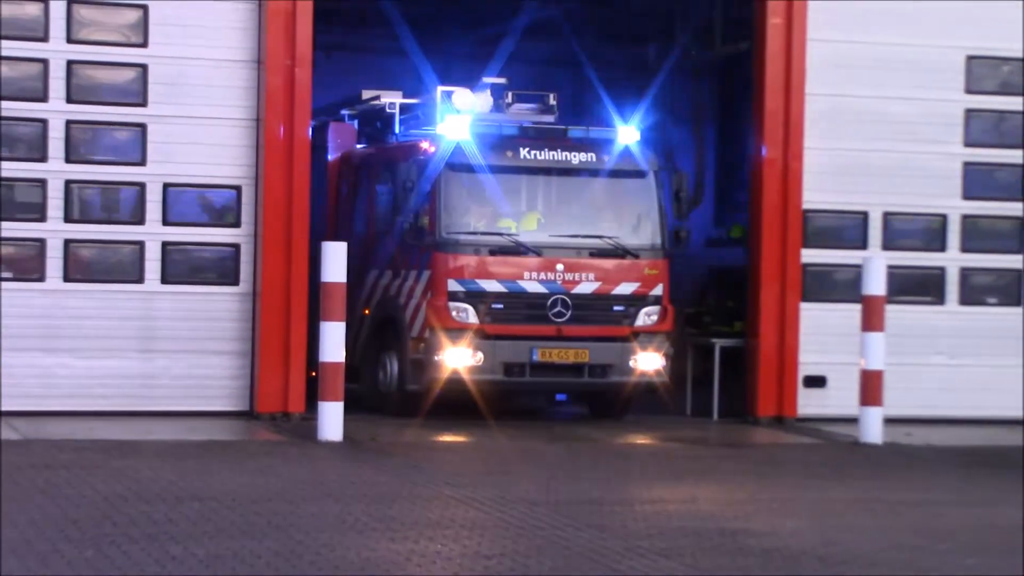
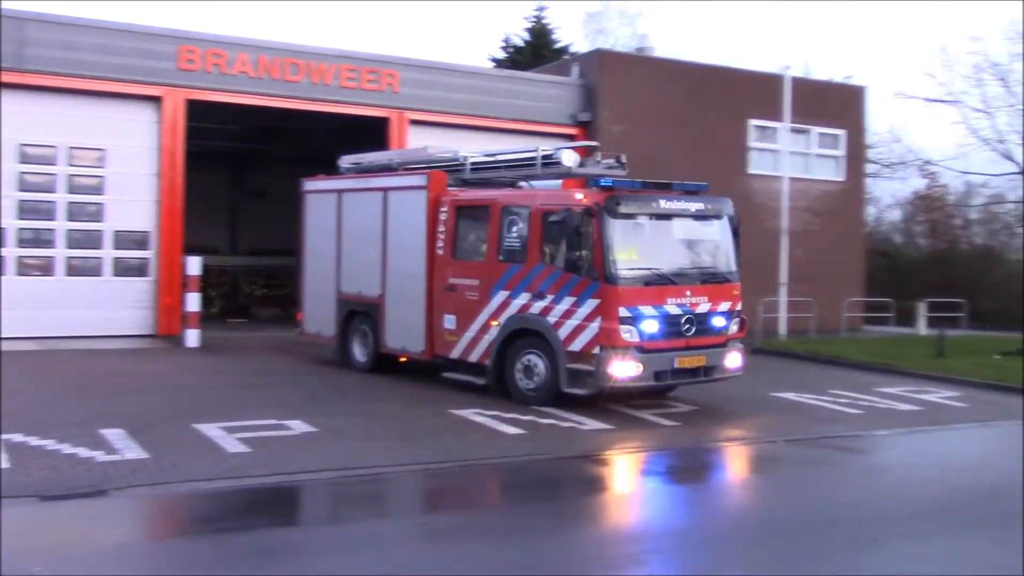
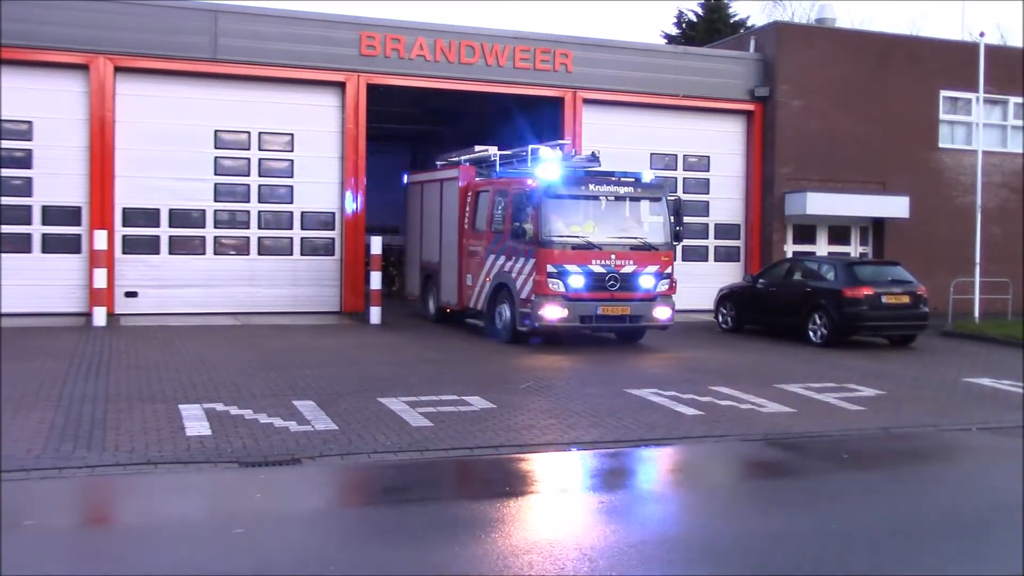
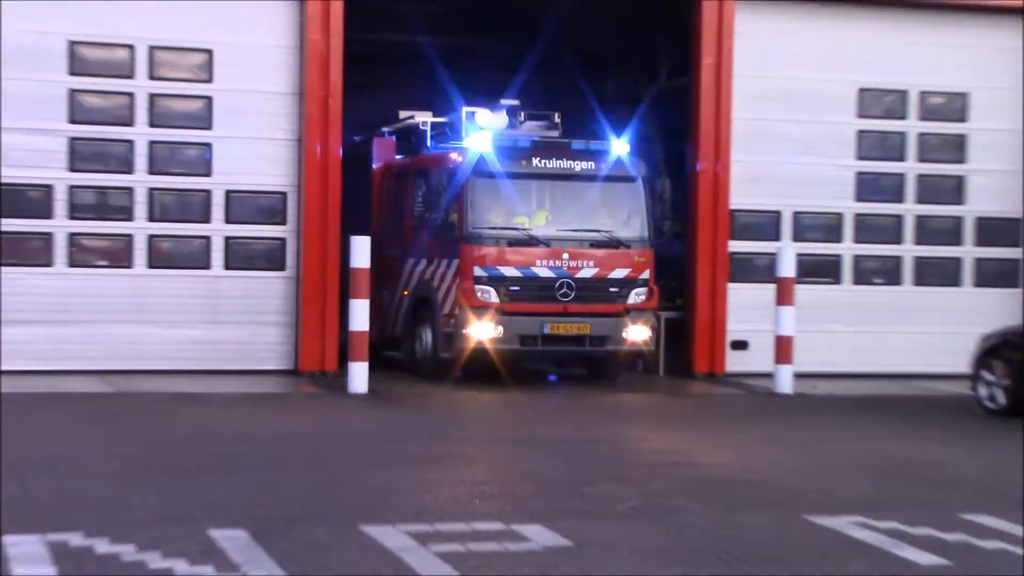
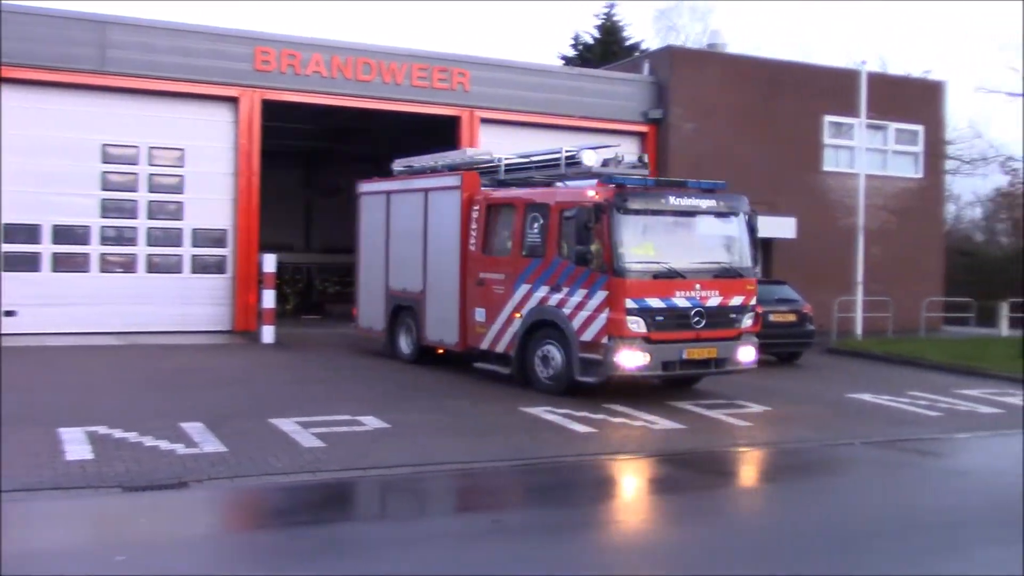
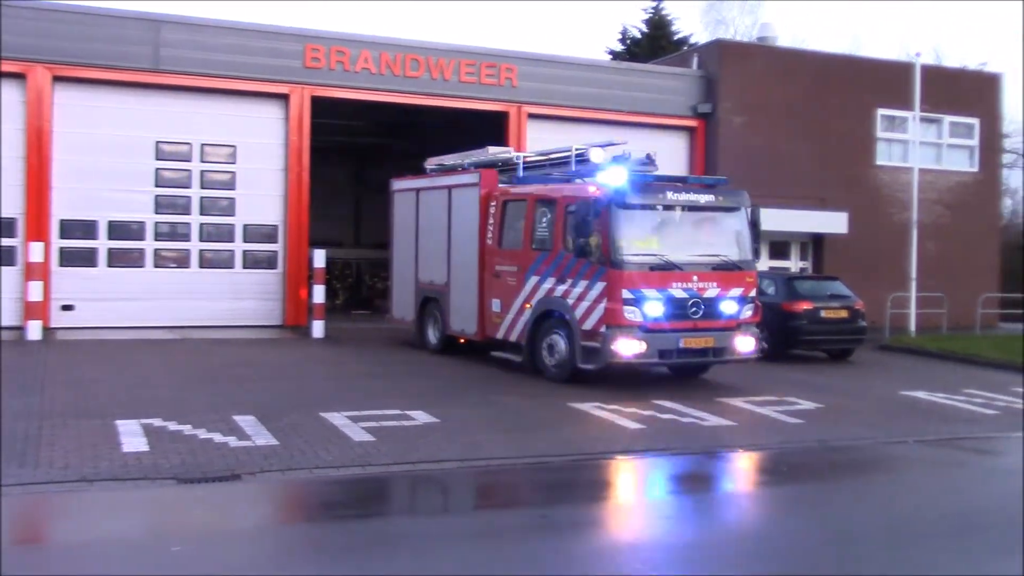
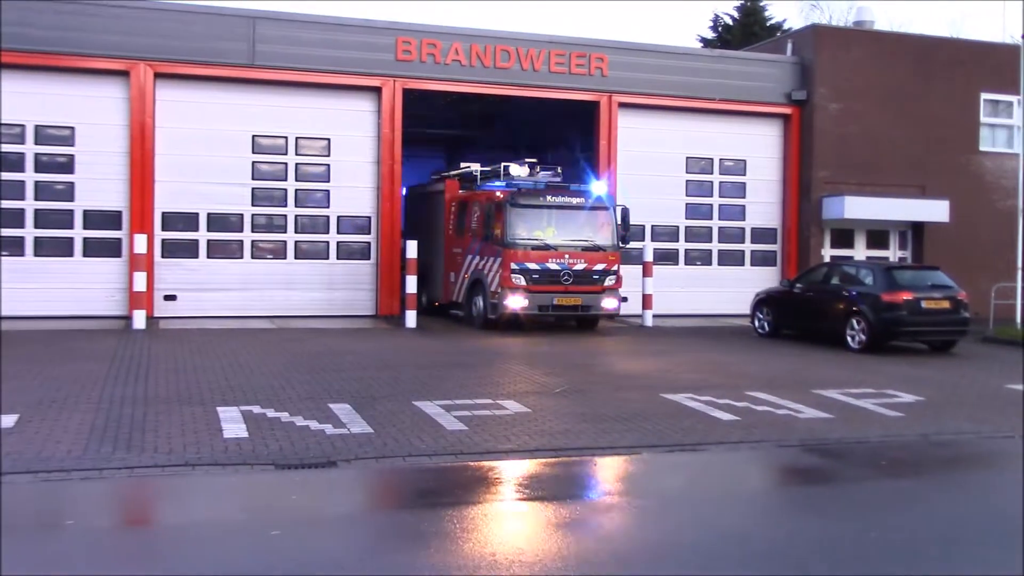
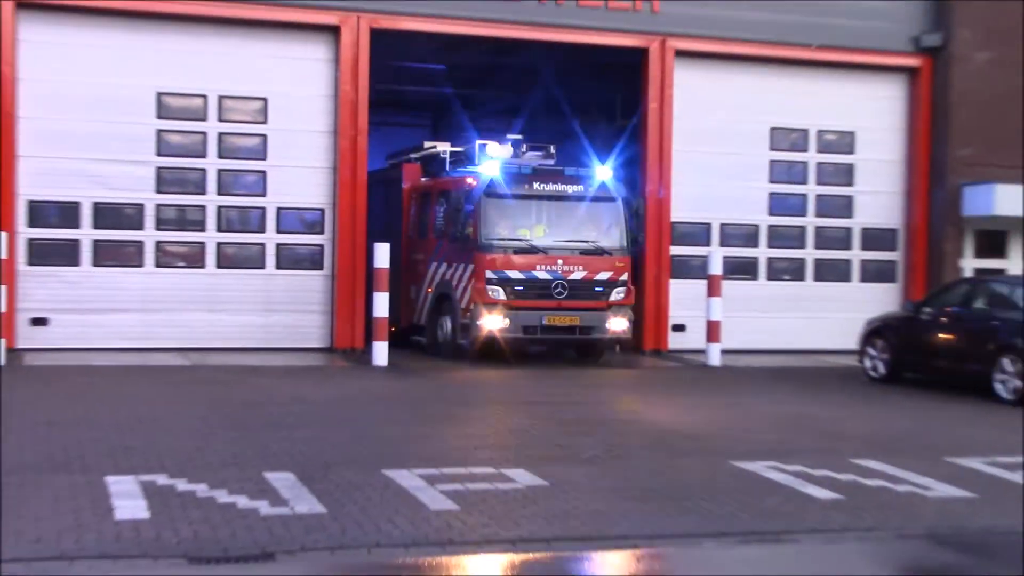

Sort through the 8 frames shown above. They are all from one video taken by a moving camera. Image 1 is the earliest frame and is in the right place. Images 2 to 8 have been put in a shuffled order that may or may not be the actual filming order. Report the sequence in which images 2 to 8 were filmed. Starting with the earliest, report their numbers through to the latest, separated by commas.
4, 8, 7, 3, 6, 5, 2
